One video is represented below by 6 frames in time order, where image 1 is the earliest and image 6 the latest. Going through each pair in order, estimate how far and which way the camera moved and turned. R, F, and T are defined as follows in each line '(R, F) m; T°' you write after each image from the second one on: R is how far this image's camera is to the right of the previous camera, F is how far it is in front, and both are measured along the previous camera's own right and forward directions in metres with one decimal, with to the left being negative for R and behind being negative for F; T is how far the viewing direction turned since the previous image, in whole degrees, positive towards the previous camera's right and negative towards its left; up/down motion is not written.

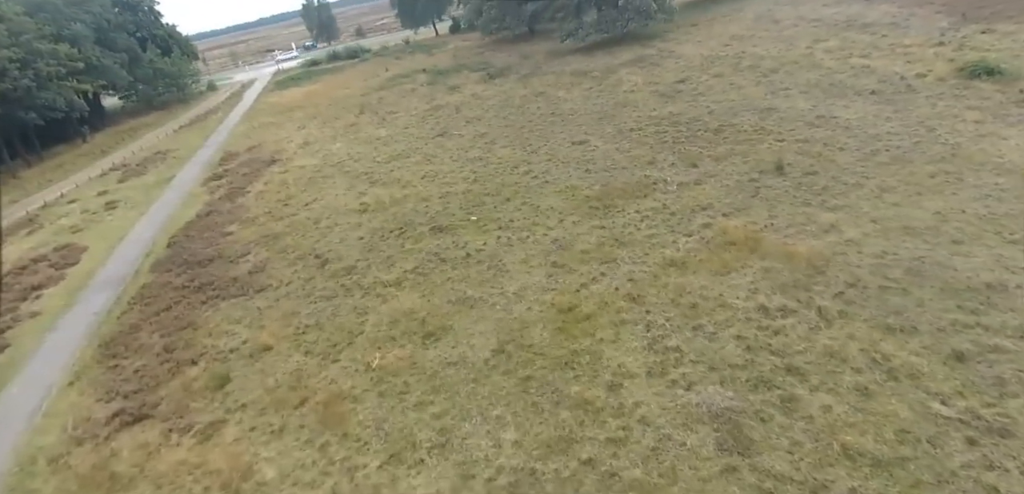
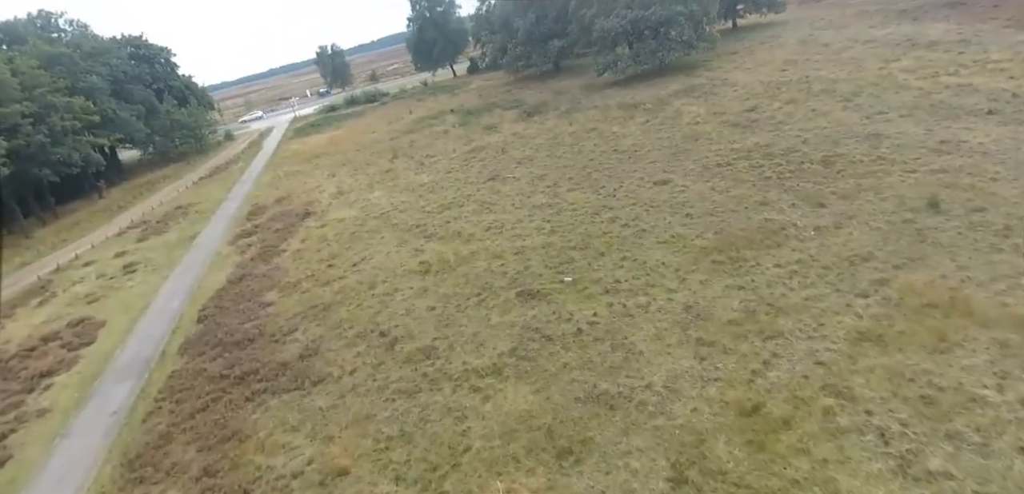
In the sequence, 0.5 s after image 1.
(-2.1, +2.3) m; -1°
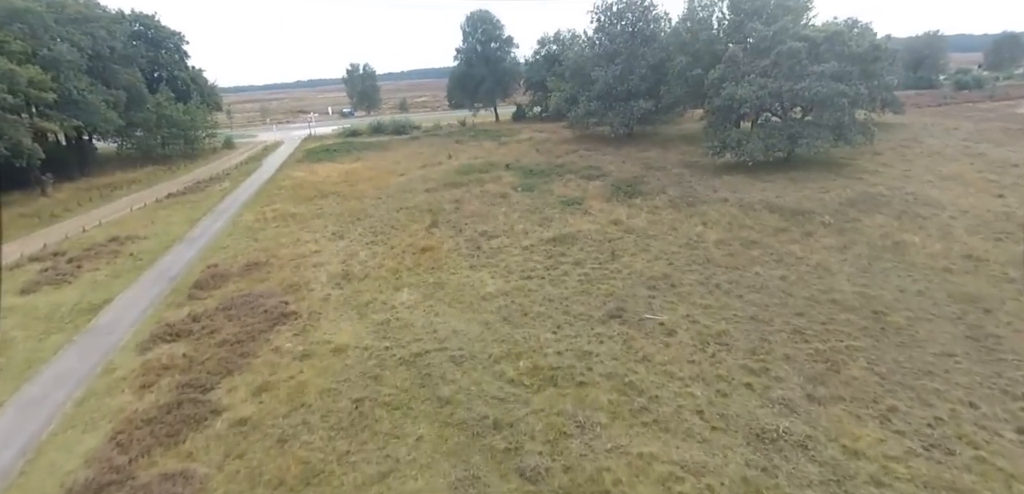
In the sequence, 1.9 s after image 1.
(-3.2, +7.7) m; 0°
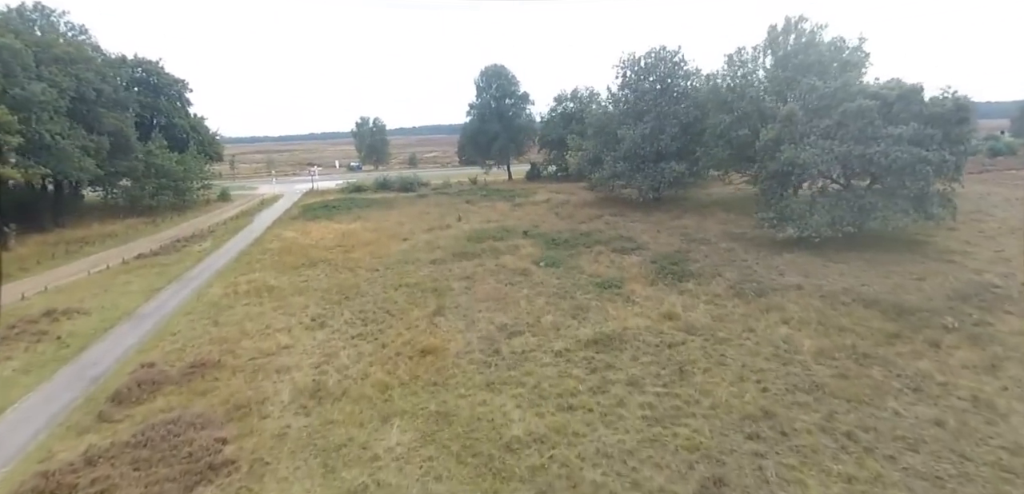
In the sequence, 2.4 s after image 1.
(-0.6, +3.2) m; -1°
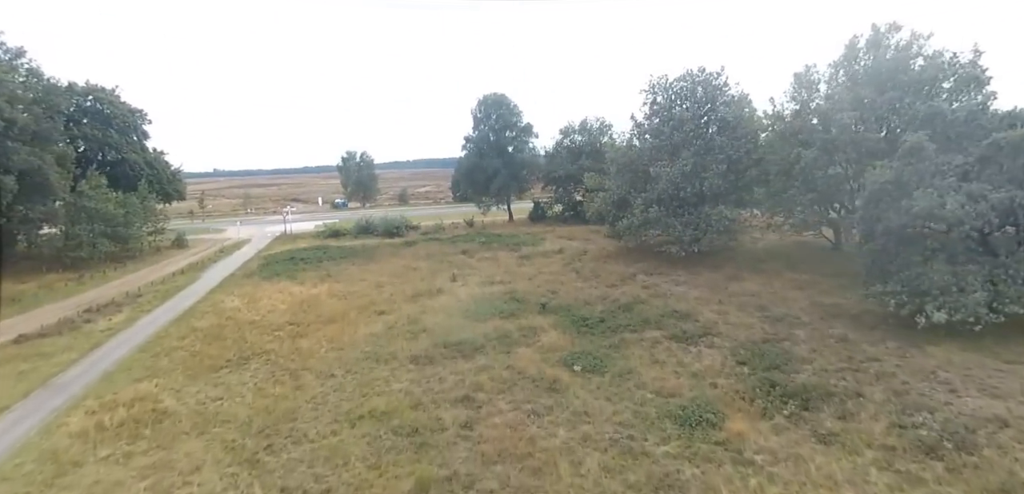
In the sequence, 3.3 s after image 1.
(-0.6, +5.4) m; +1°
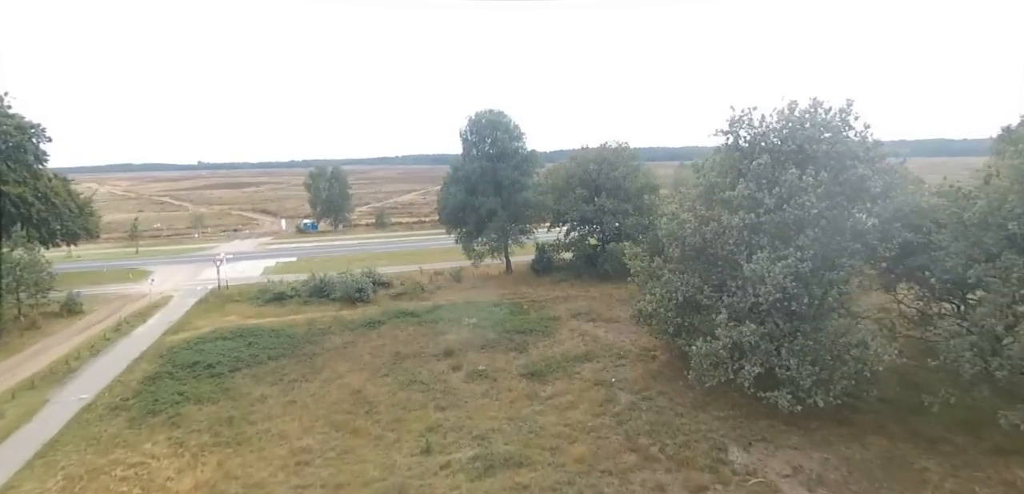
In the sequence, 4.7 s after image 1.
(-0.6, +7.9) m; +1°
